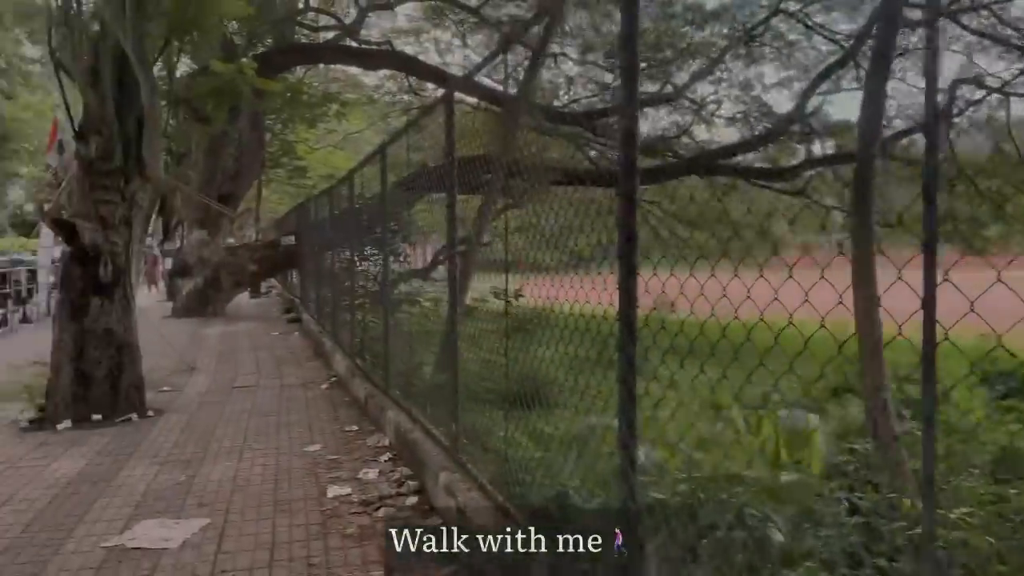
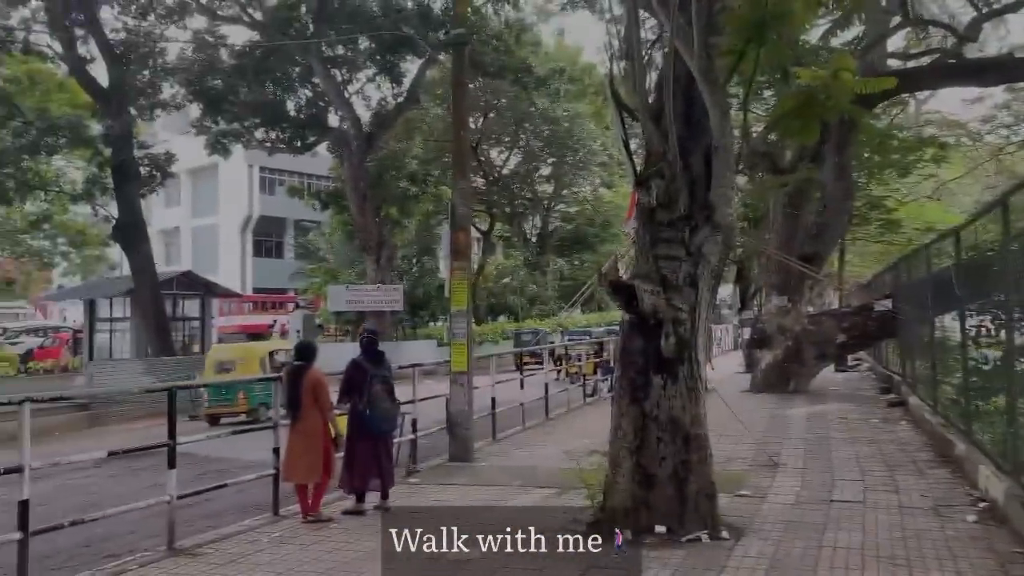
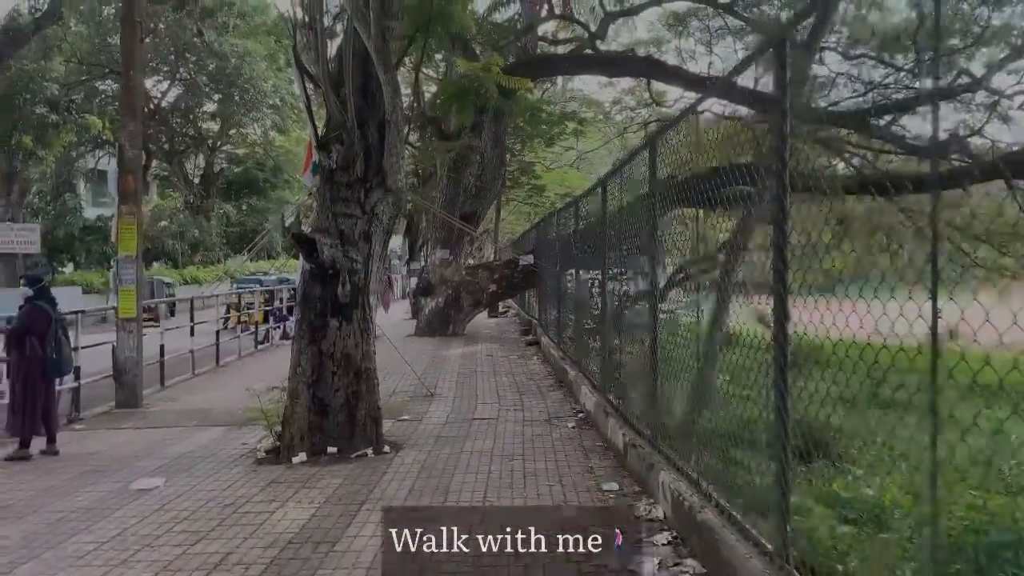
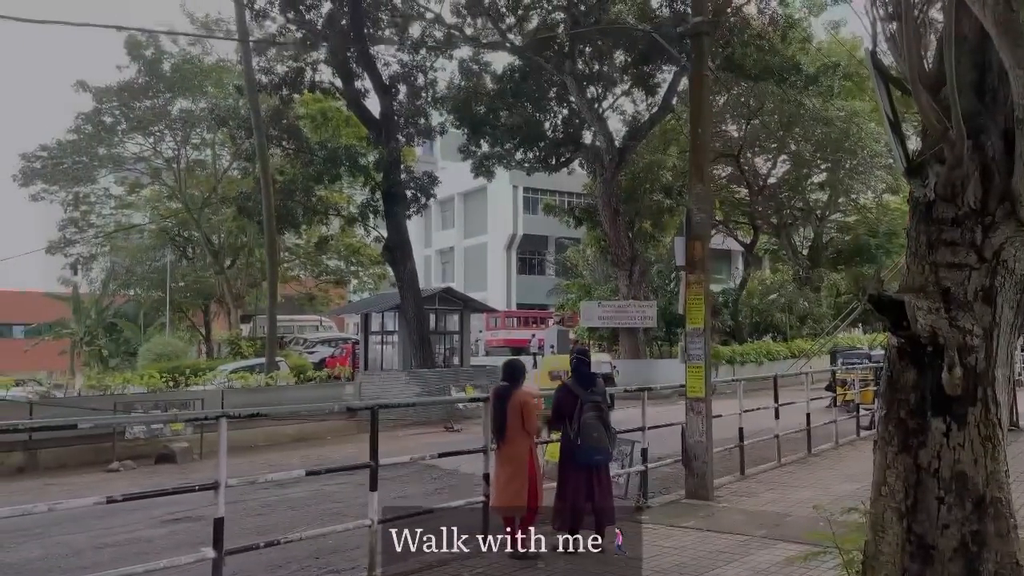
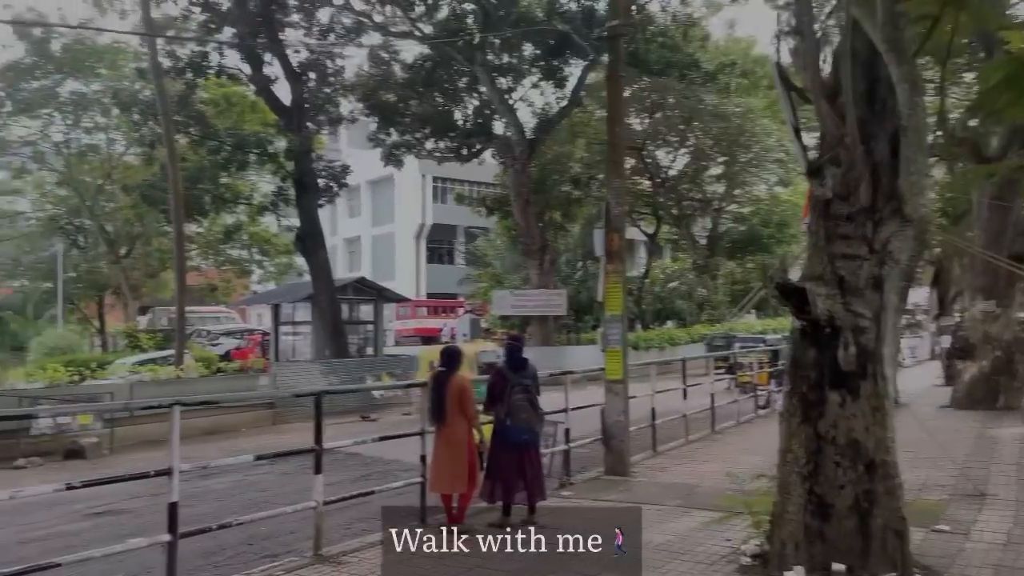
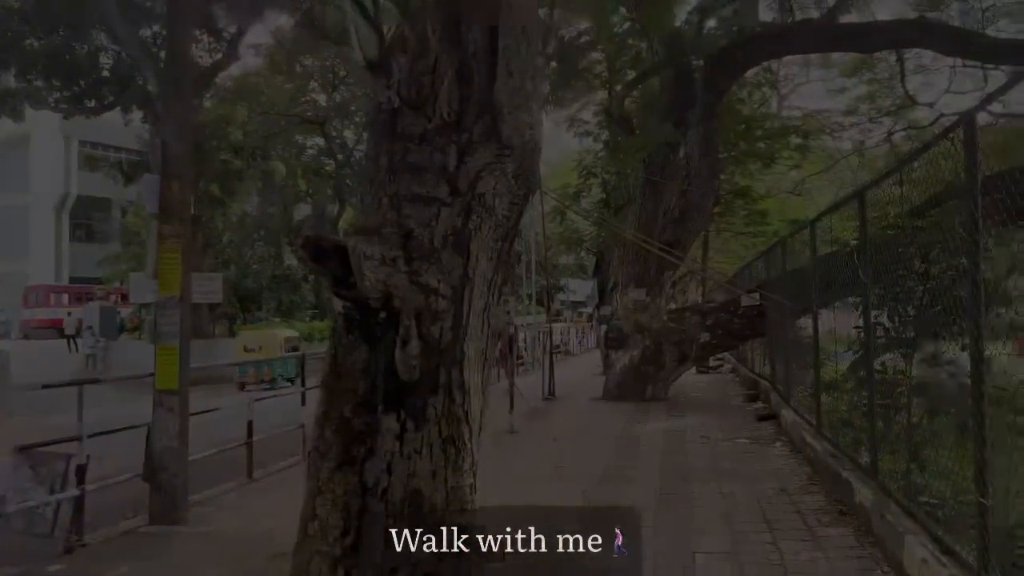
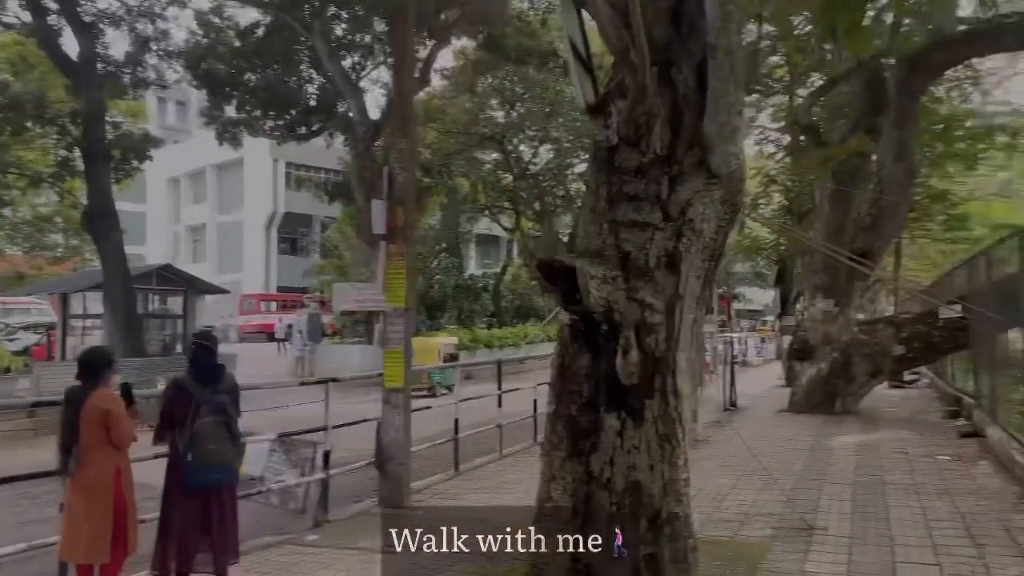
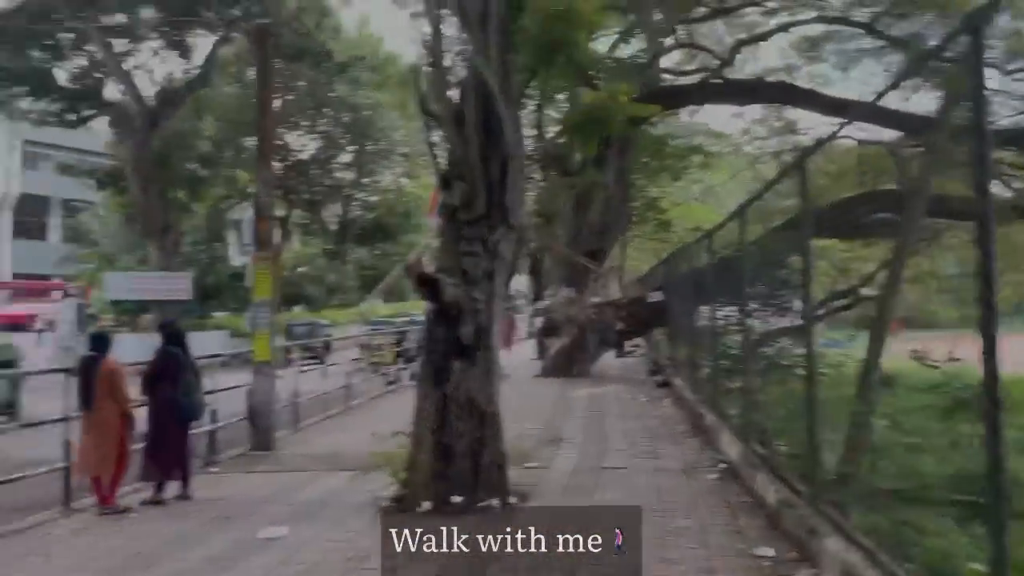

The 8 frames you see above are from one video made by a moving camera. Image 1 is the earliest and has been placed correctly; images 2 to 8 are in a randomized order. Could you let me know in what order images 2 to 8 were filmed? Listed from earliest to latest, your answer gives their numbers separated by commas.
3, 8, 2, 5, 4, 7, 6
